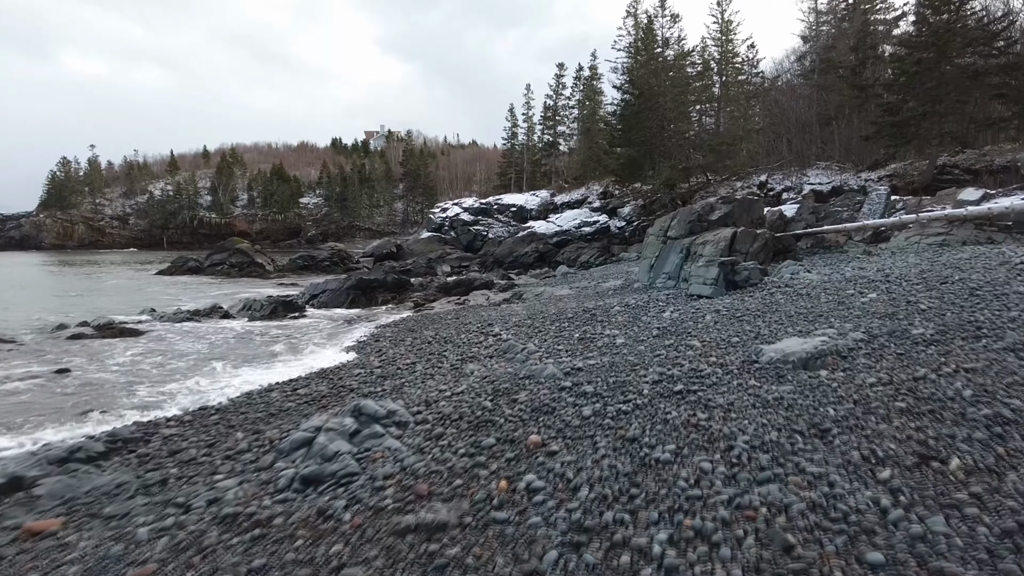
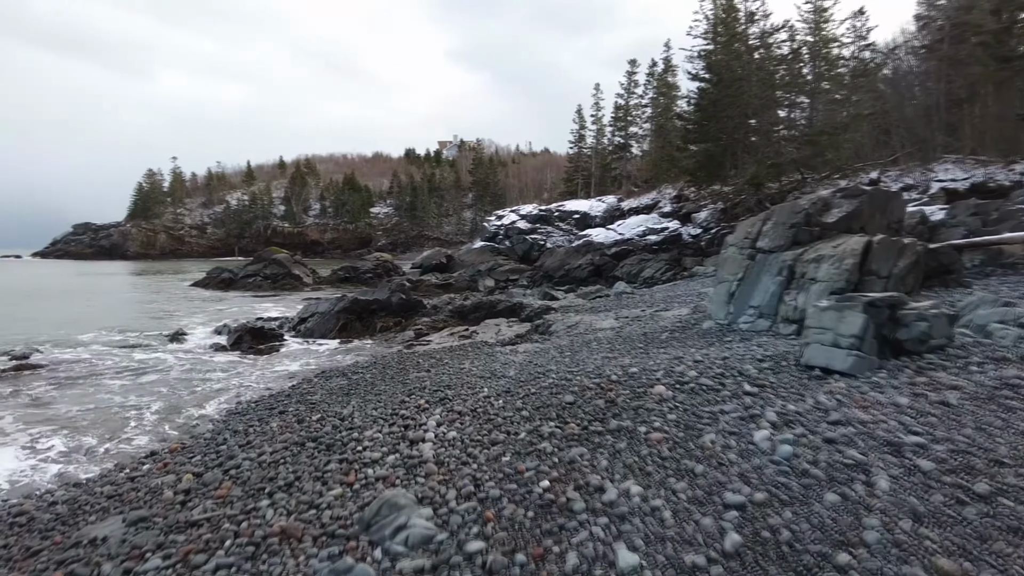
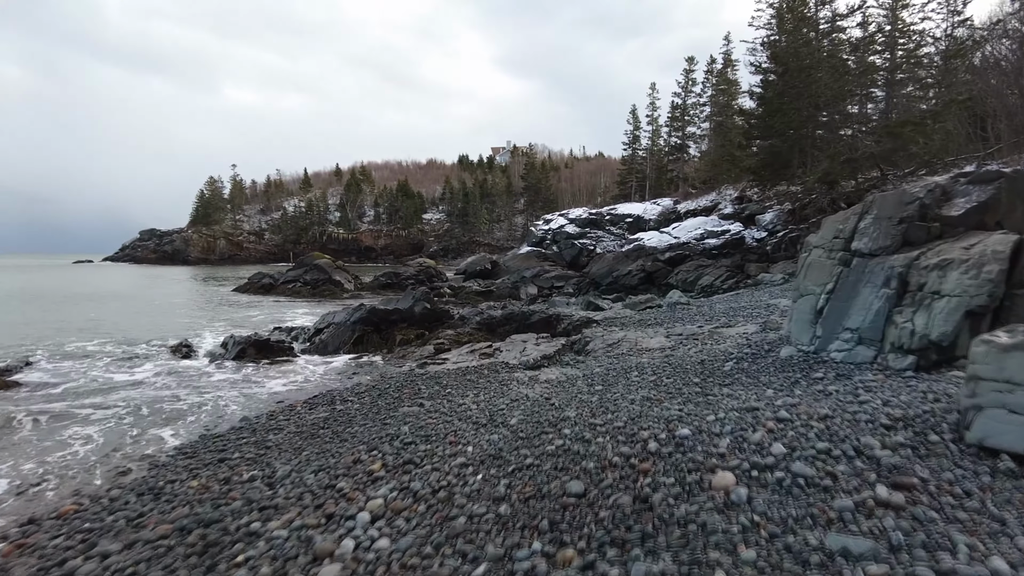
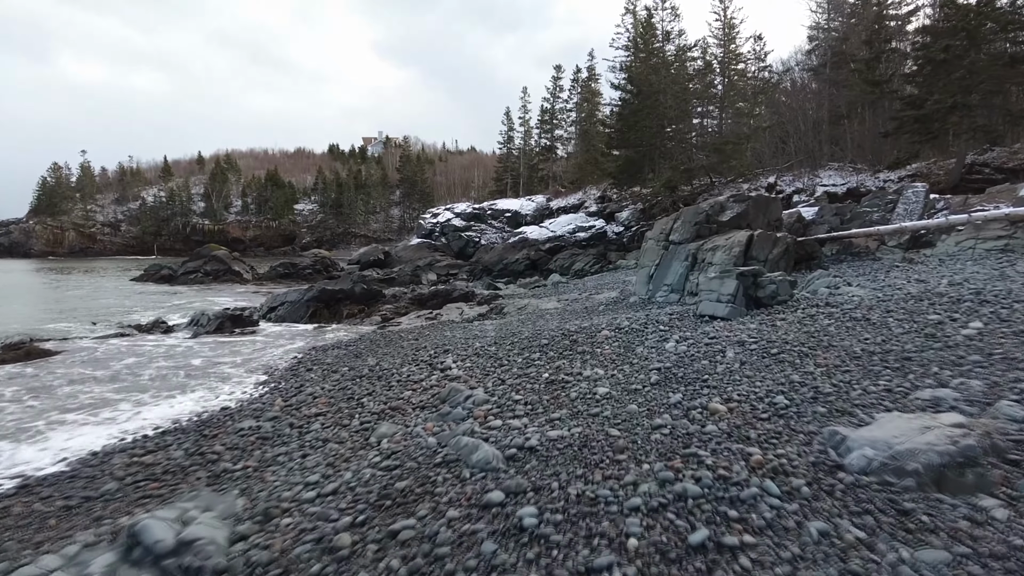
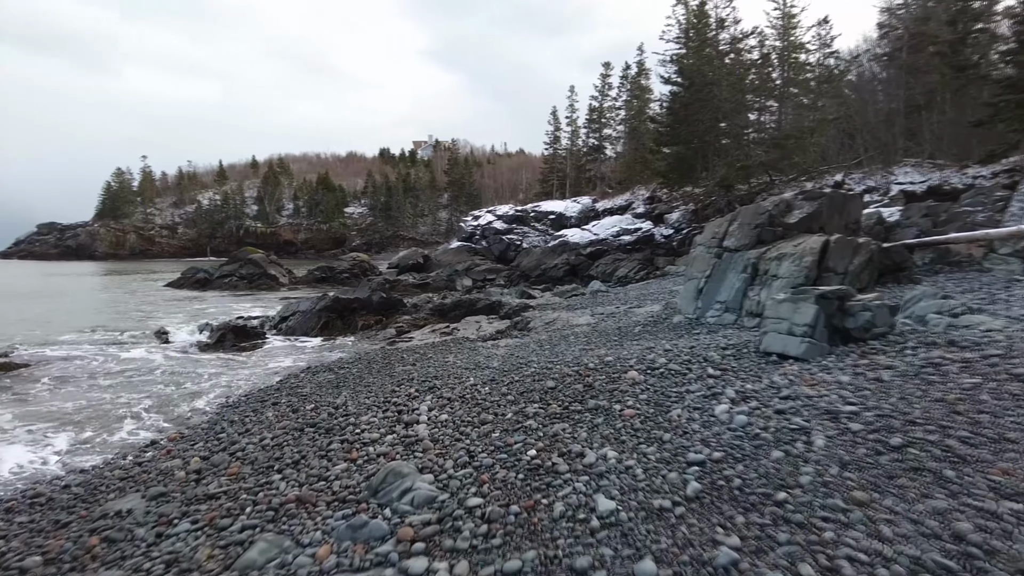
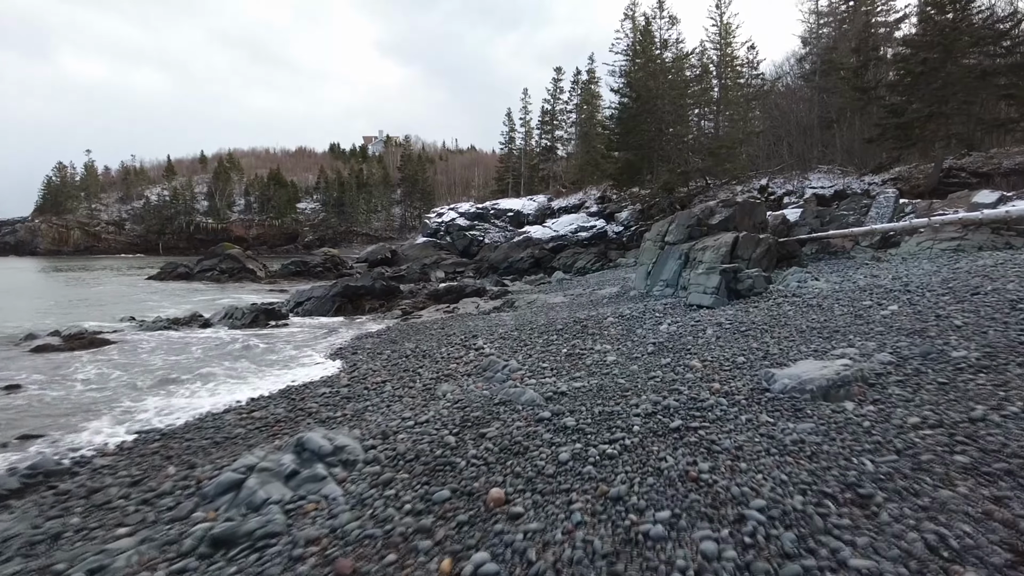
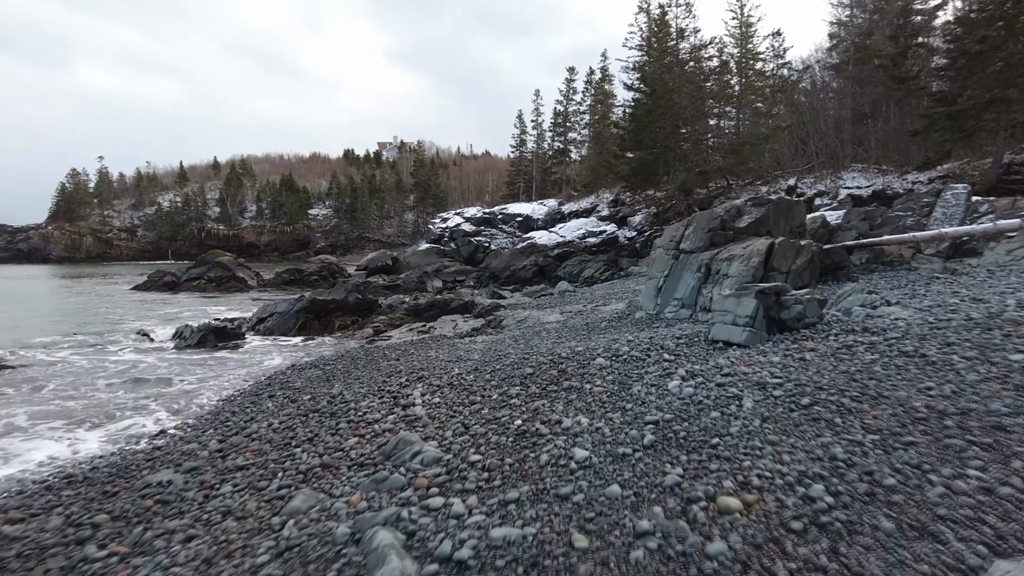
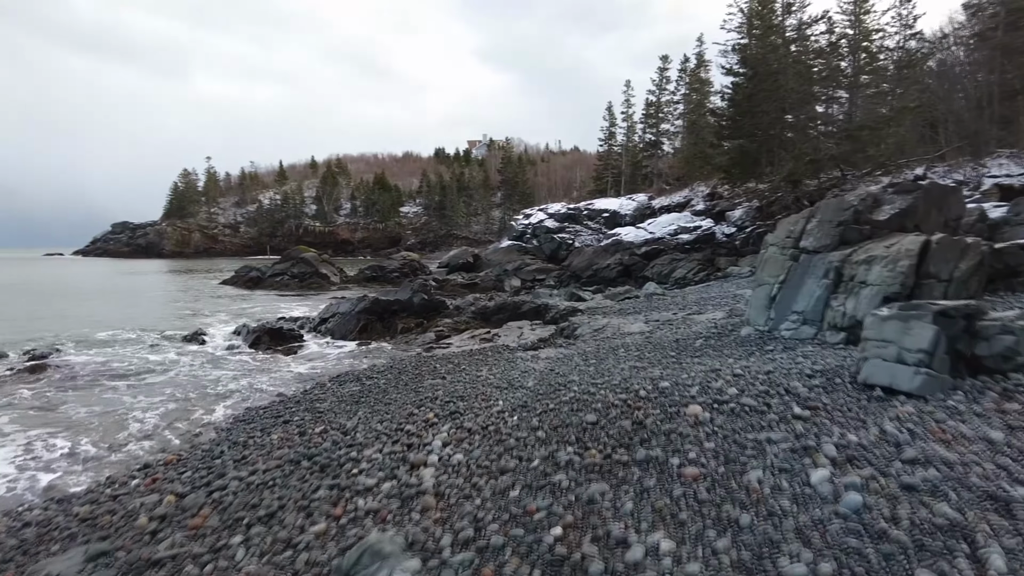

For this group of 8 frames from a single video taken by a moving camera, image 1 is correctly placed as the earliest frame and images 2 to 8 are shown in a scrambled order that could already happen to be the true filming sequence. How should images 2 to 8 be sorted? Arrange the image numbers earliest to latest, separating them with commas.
6, 4, 7, 5, 2, 8, 3
